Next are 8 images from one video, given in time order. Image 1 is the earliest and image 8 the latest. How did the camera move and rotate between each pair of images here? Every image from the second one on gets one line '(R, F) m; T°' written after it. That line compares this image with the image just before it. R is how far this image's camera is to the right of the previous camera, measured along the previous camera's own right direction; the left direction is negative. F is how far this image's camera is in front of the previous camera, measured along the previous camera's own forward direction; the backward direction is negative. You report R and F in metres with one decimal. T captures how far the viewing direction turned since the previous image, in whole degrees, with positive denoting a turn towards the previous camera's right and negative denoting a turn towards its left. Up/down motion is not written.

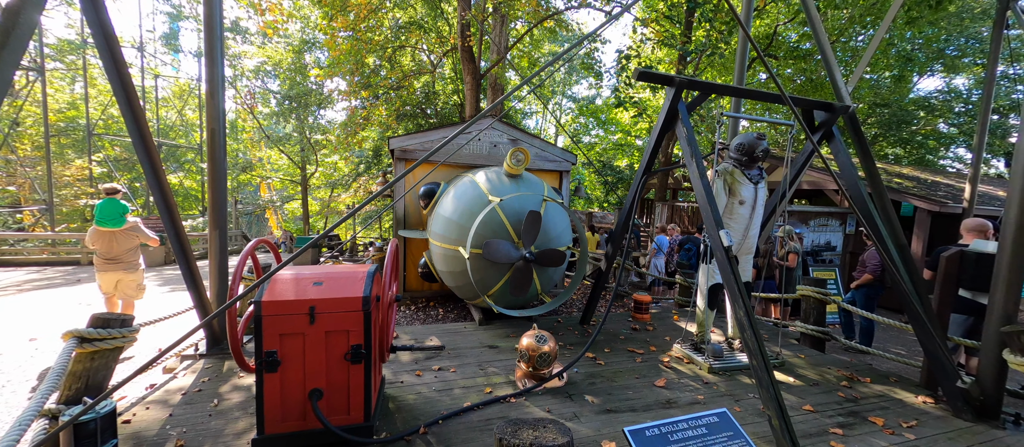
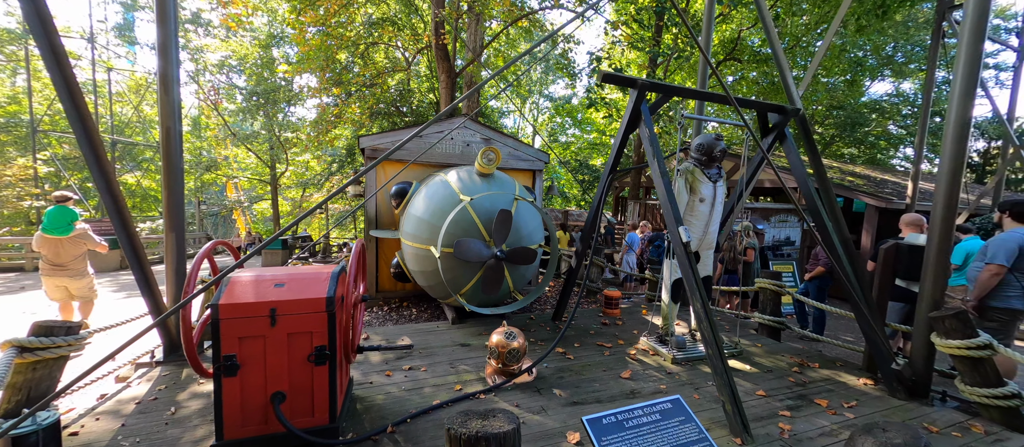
(+0.1, 0.0) m; +3°
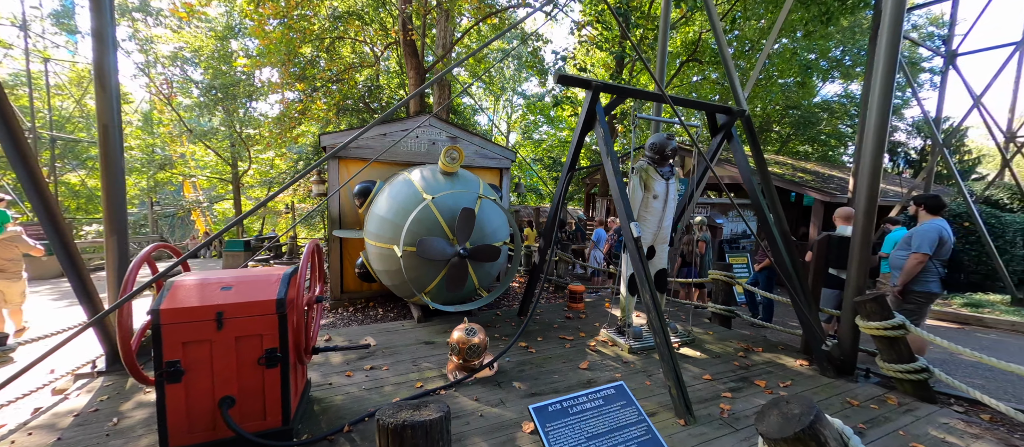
(+0.1, -0.1) m; +4°
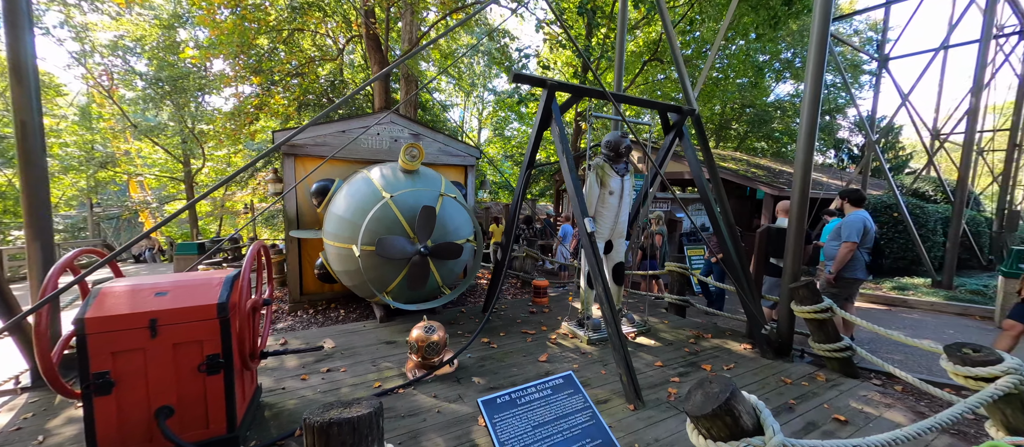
(+0.1, 0.0) m; +4°
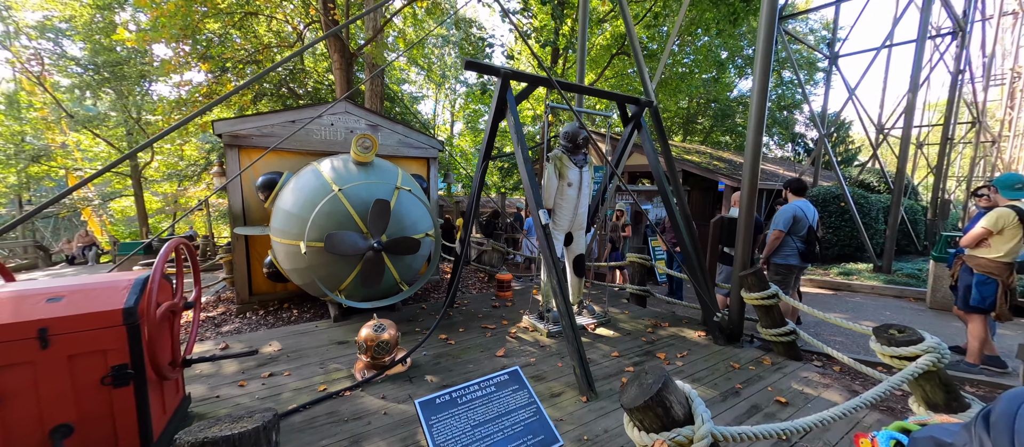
(+0.2, +0.1) m; +4°
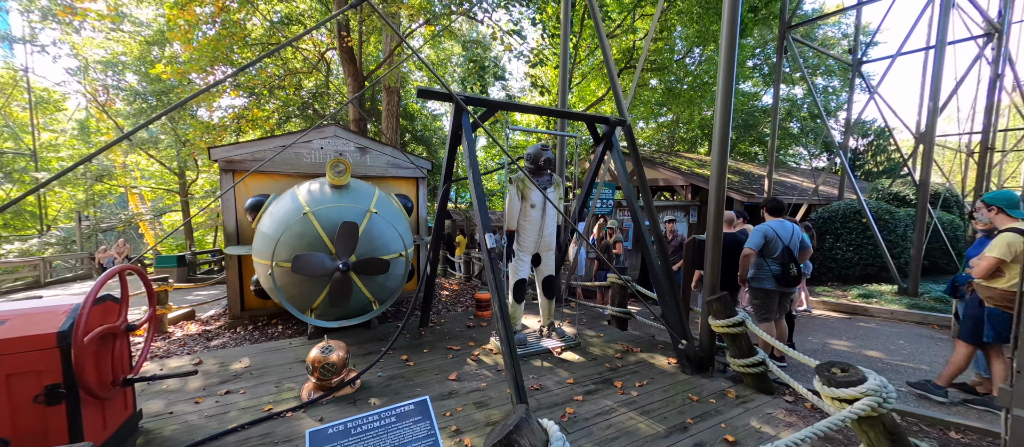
(+0.6, 0.0) m; -4°
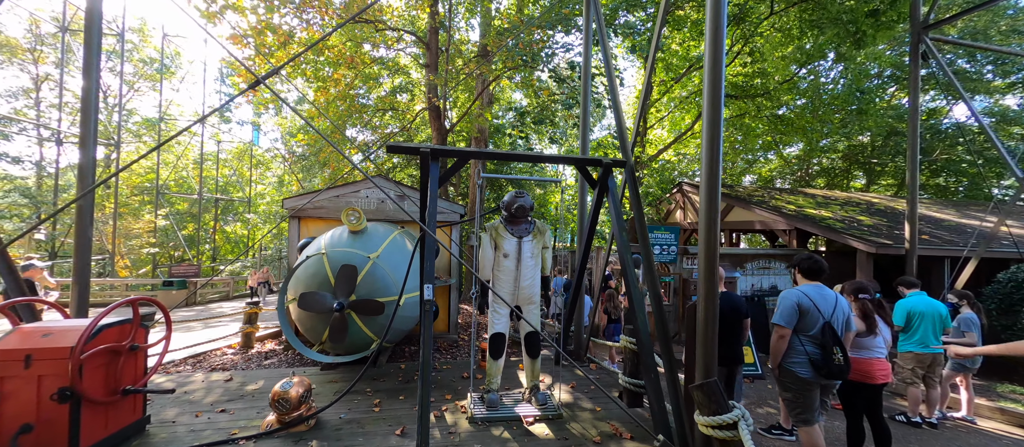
(+1.2, +0.3) m; -18°
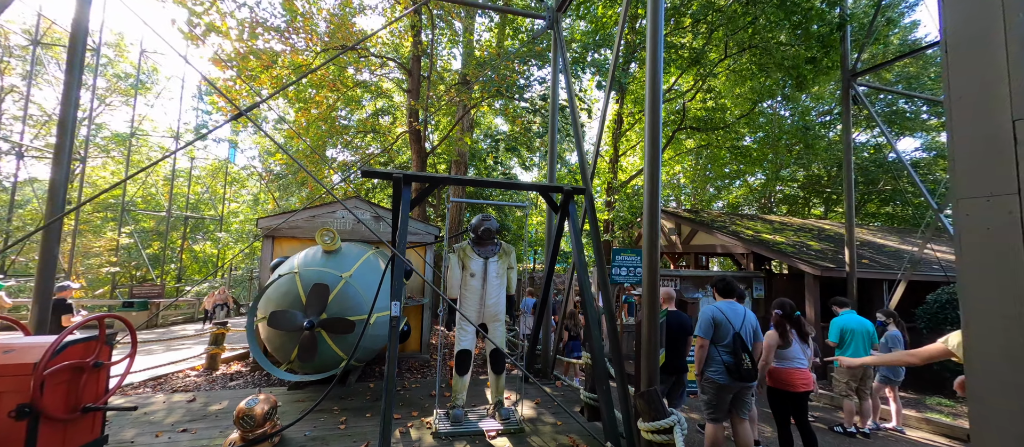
(+0.1, -0.2) m; +3°
